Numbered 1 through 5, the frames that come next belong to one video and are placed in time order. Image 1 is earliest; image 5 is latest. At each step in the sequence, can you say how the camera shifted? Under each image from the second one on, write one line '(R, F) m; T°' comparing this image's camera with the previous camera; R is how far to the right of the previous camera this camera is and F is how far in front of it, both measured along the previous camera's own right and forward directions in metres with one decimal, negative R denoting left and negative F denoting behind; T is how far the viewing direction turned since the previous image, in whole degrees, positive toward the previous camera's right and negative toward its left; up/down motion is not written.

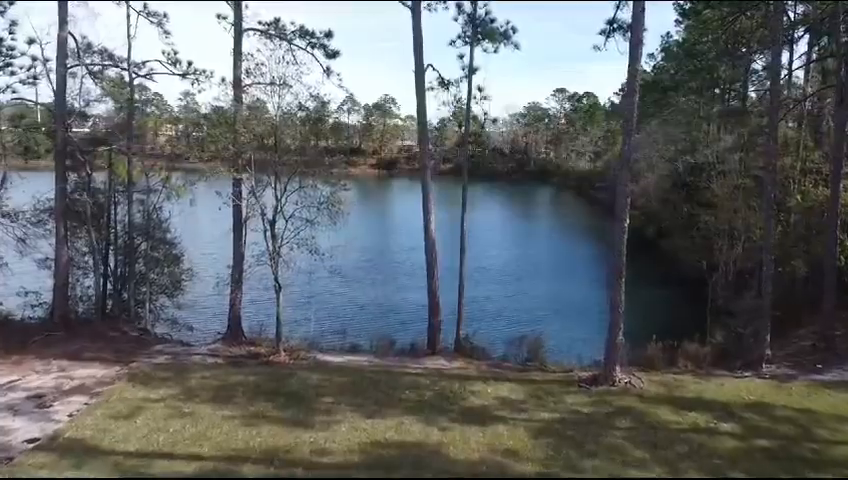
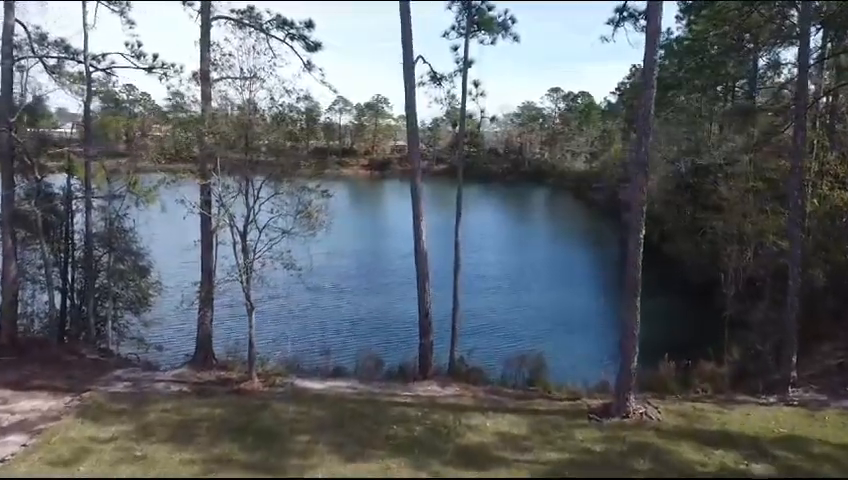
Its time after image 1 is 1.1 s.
(+0.1, +1.2) m; +1°
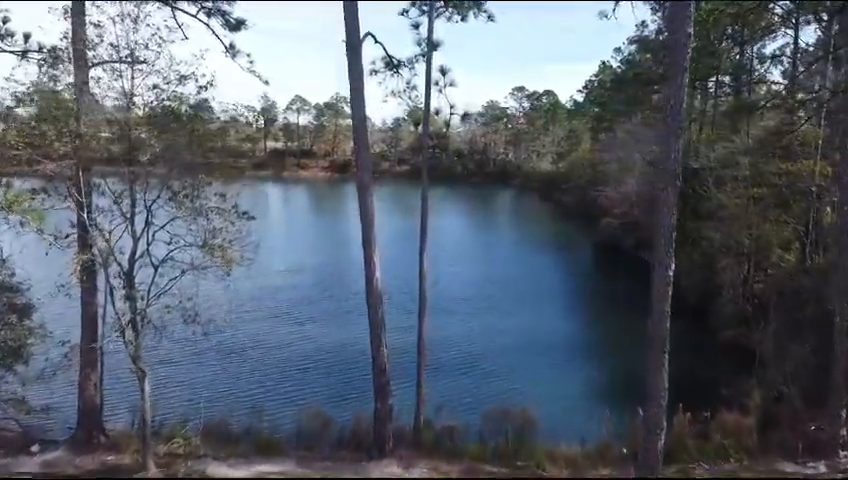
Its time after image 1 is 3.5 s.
(+0.1, +2.5) m; +3°
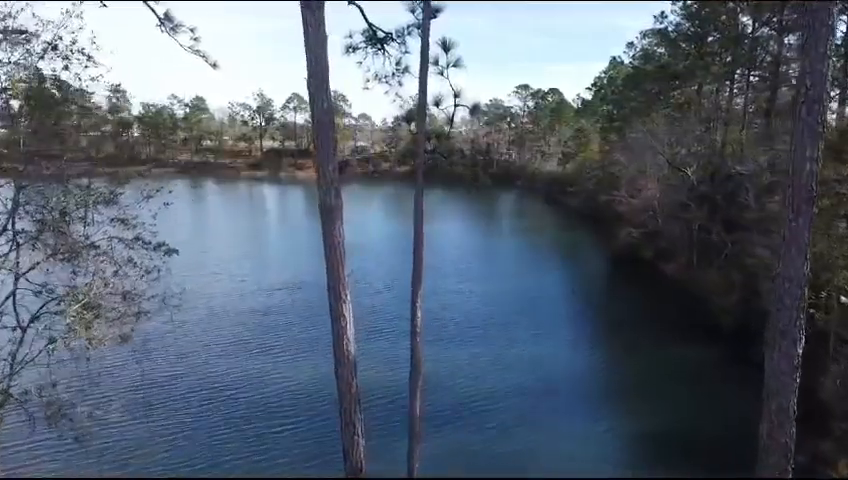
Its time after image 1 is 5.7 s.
(+0.1, +2.4) m; 0°
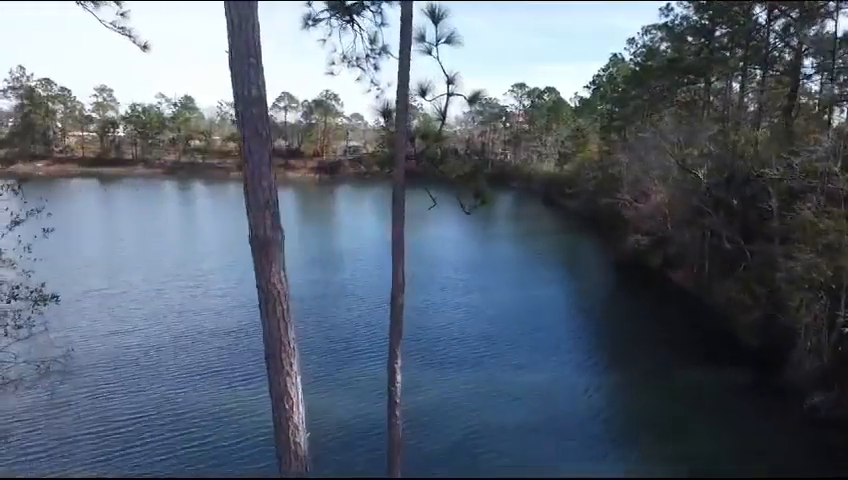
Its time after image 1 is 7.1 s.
(+0.1, +1.7) m; 0°
